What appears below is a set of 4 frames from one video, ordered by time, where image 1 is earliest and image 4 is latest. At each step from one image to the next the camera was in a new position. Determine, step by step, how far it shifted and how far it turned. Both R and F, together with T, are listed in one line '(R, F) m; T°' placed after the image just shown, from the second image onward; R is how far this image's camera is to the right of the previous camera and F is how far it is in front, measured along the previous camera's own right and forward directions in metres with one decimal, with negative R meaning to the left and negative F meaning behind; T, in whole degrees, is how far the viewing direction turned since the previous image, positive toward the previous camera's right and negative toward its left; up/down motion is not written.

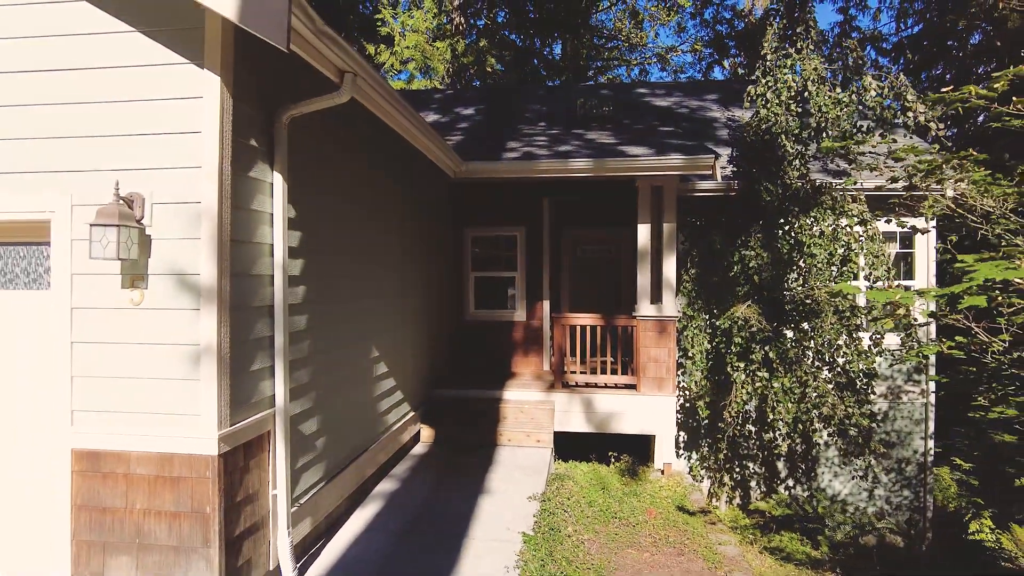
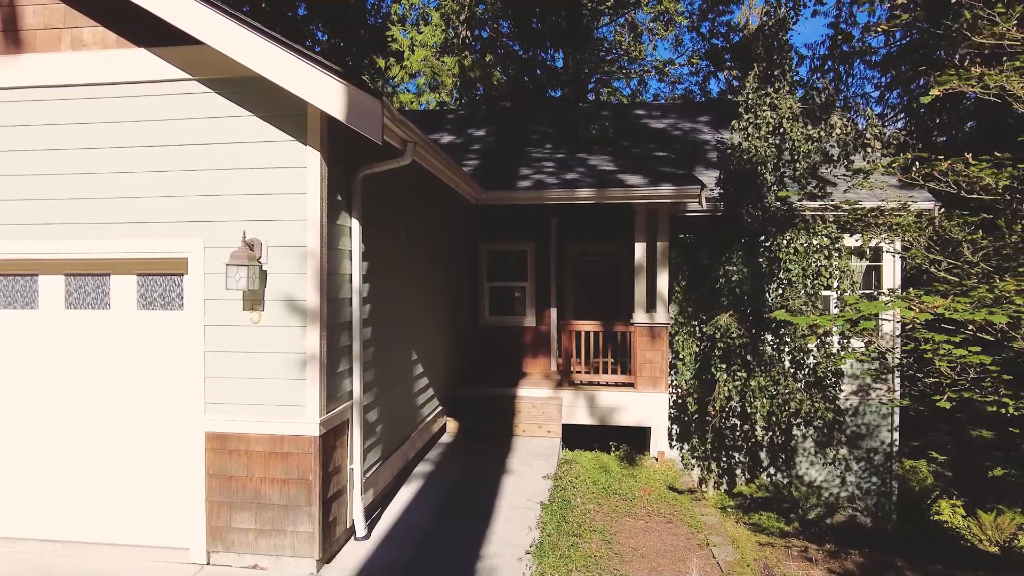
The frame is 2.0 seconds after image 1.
(-0.2, -0.9) m; 0°
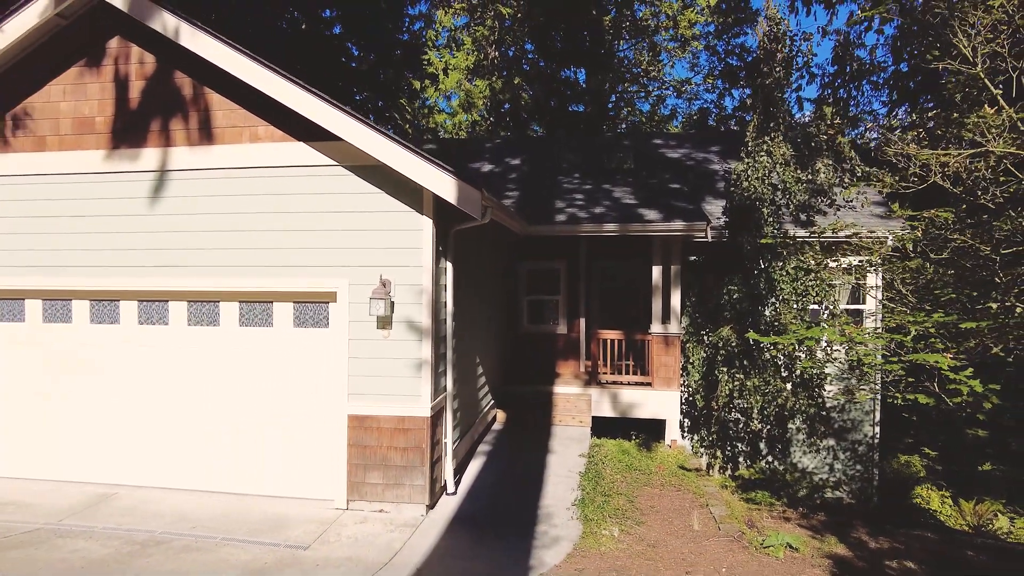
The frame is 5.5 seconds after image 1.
(-0.3, -1.5) m; -2°
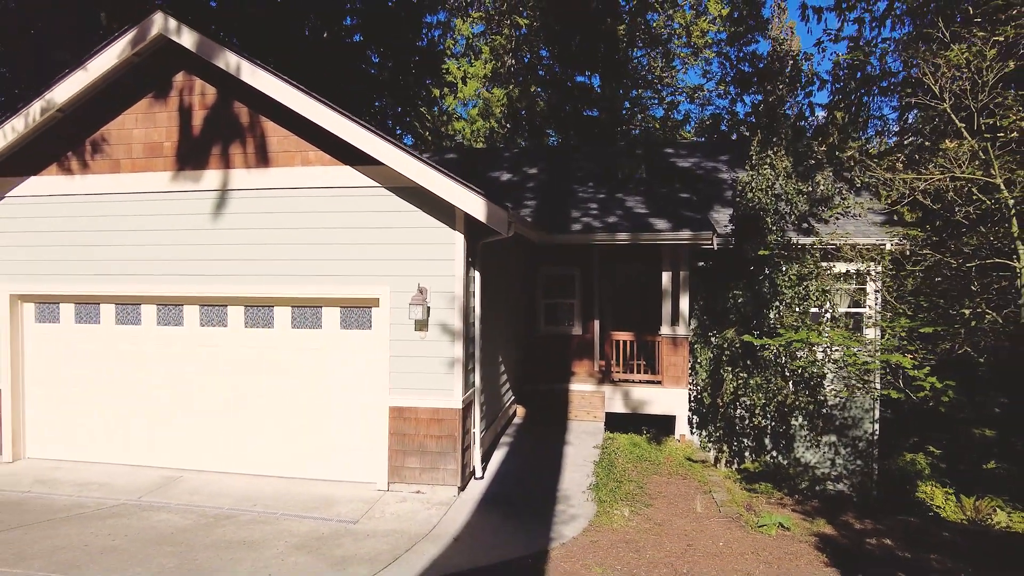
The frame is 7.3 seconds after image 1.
(-0.1, -0.7) m; -1°
